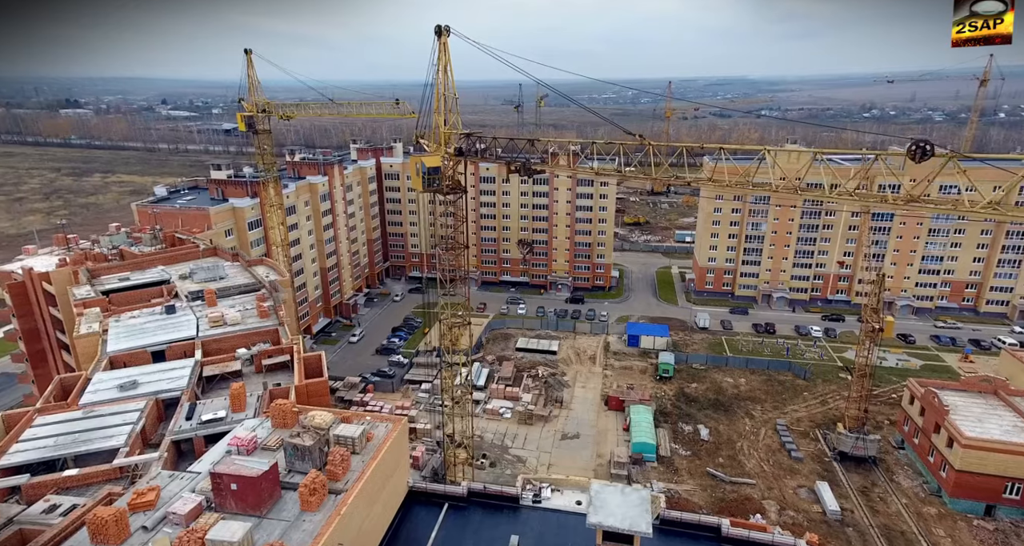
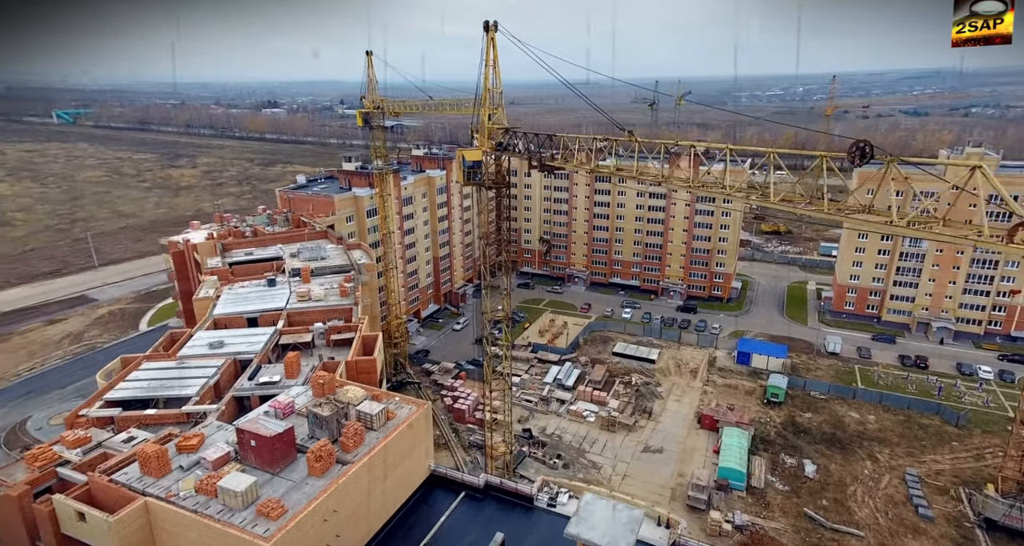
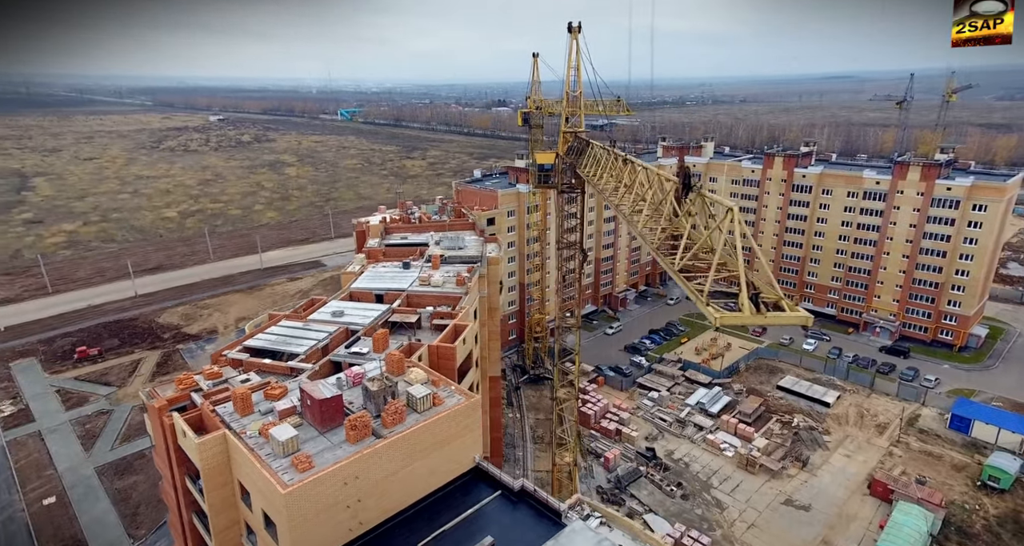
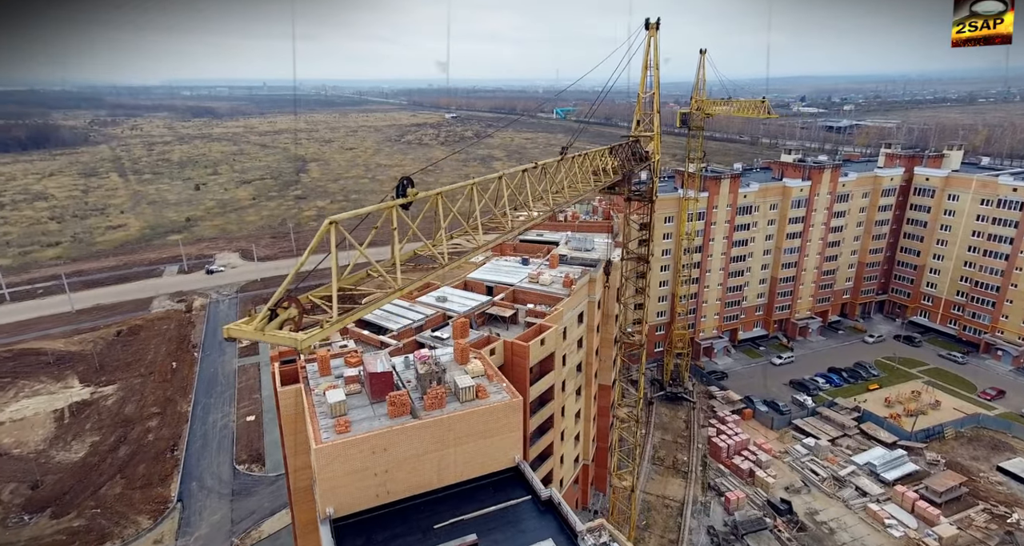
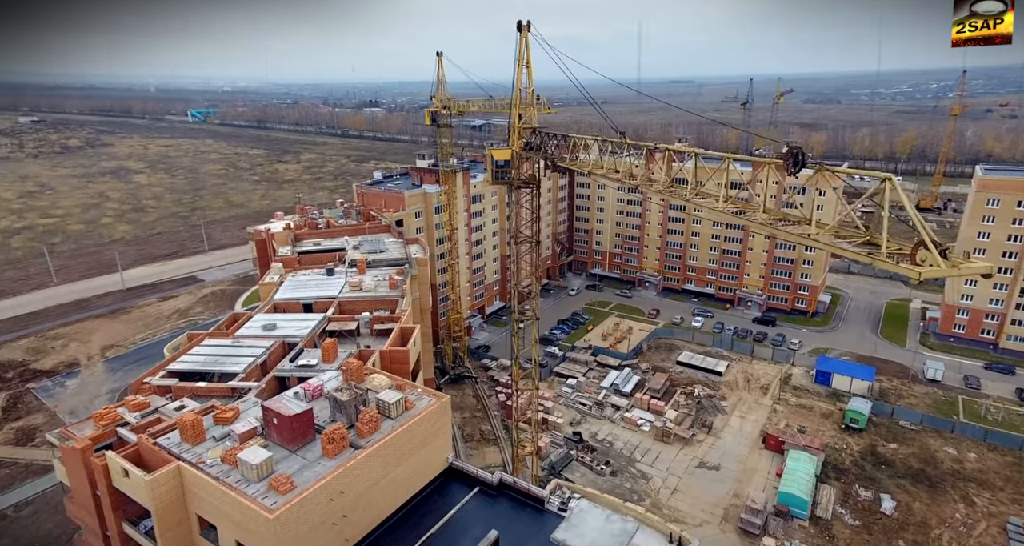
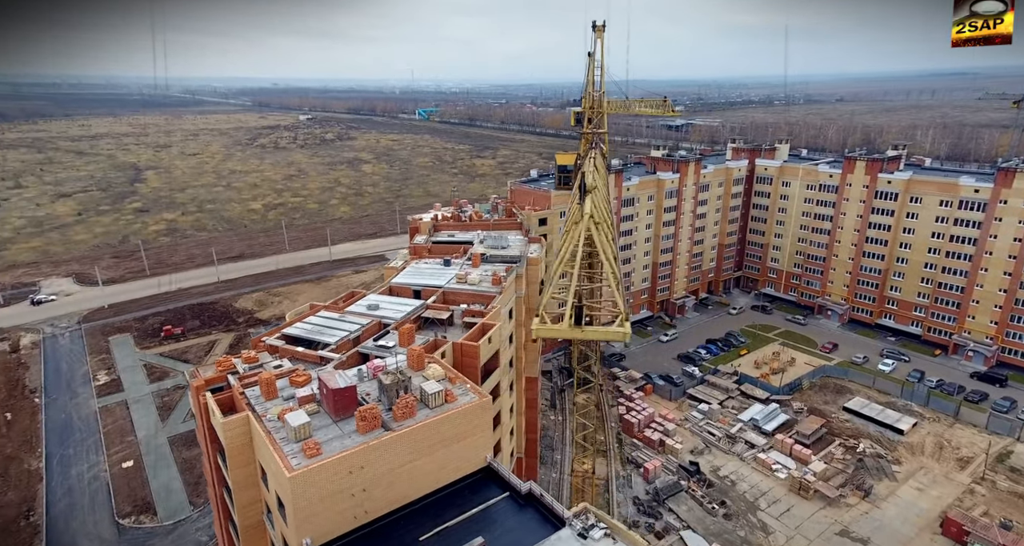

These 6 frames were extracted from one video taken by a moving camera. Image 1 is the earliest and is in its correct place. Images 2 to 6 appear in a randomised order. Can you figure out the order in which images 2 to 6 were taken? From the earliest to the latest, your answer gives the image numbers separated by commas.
2, 5, 3, 6, 4
